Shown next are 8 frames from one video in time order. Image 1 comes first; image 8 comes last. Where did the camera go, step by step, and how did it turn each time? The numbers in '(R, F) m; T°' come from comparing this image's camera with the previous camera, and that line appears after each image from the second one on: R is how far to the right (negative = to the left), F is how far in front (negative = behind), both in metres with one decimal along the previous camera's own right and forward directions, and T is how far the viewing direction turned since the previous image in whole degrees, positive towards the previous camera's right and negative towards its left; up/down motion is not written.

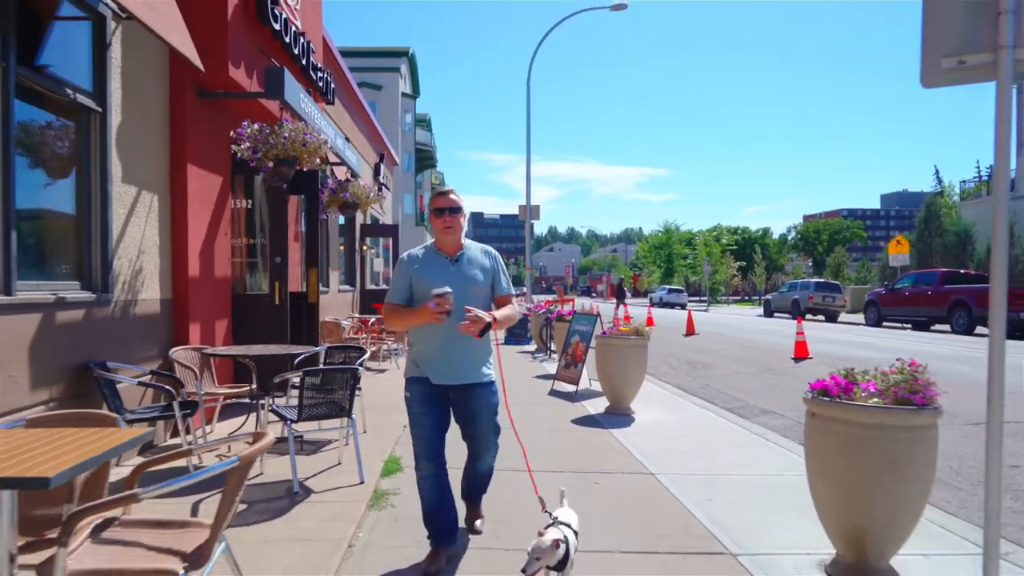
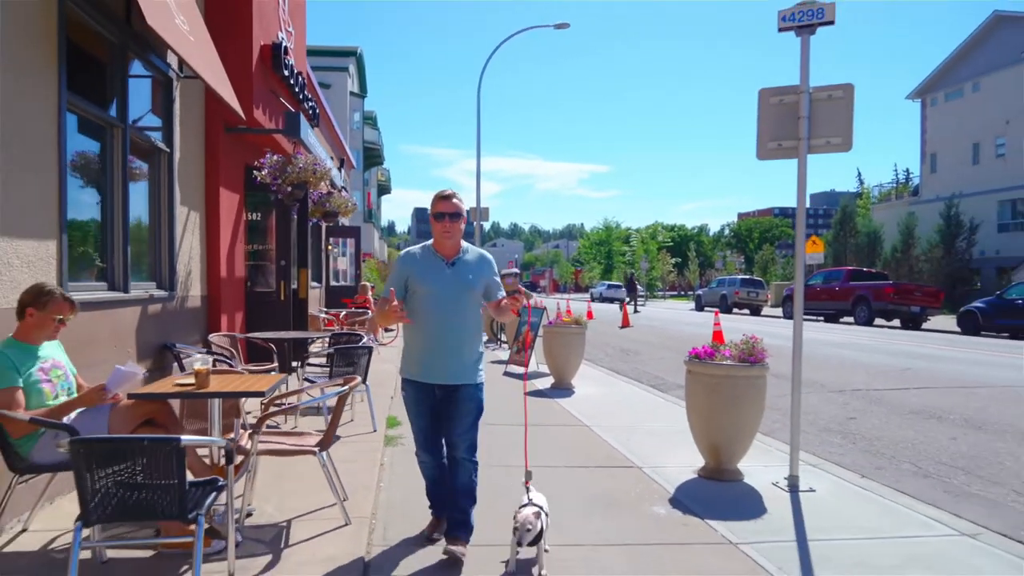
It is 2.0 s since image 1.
(-0.3, -2.1) m; +4°
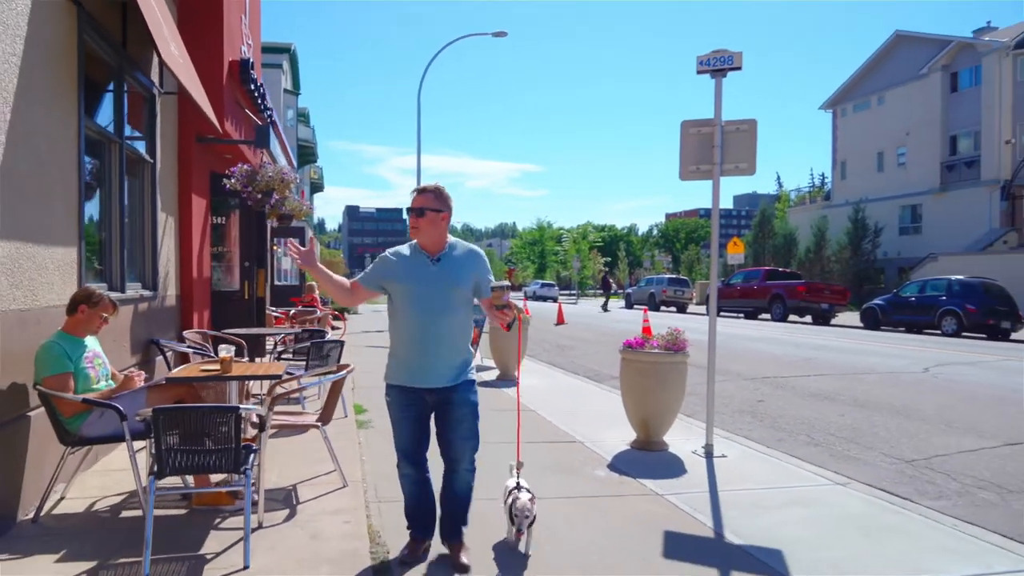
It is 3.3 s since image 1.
(-0.3, -1.0) m; +5°
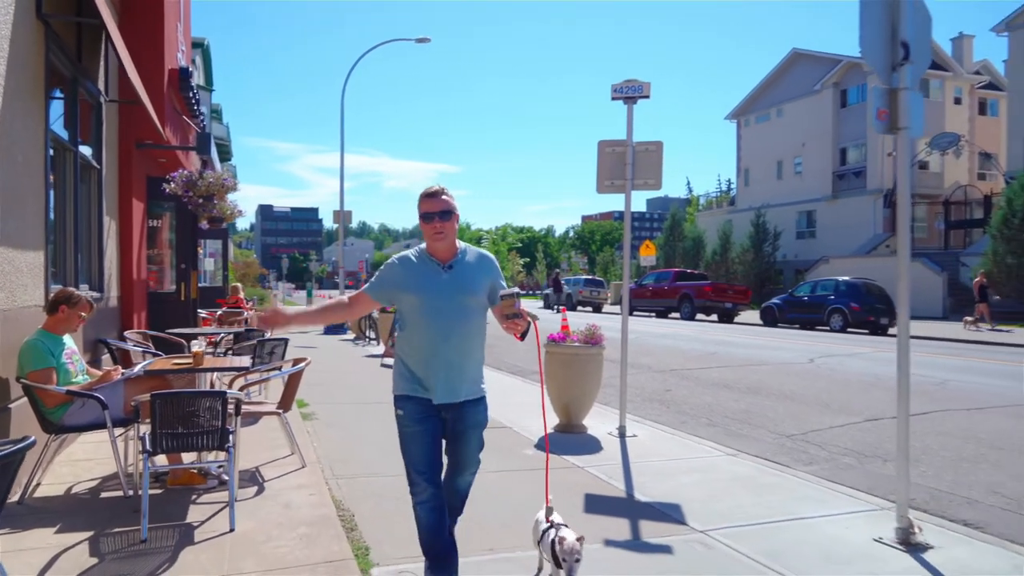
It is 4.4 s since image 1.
(-0.2, -0.8) m; +6°
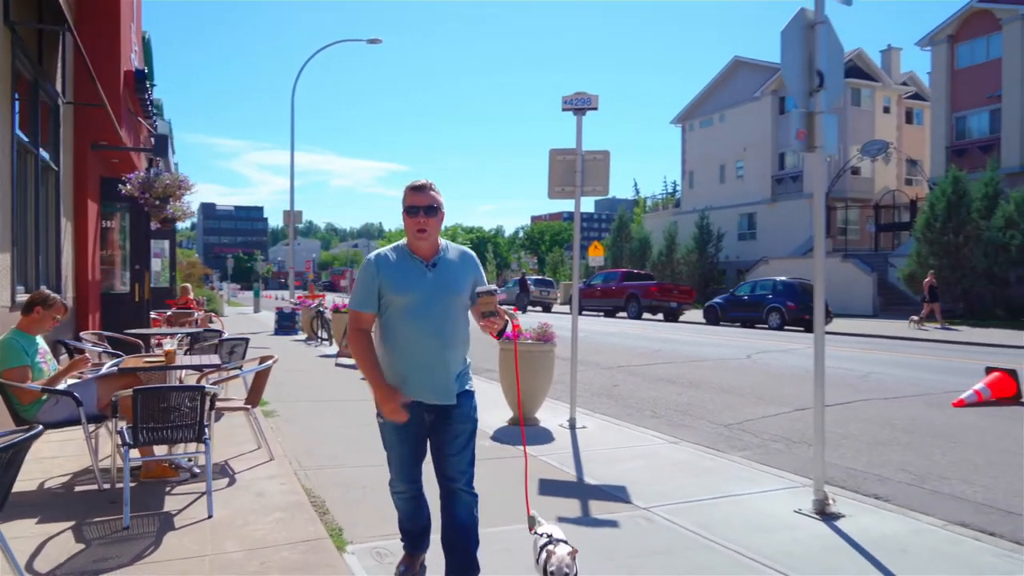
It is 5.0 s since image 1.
(-0.1, -0.4) m; +4°
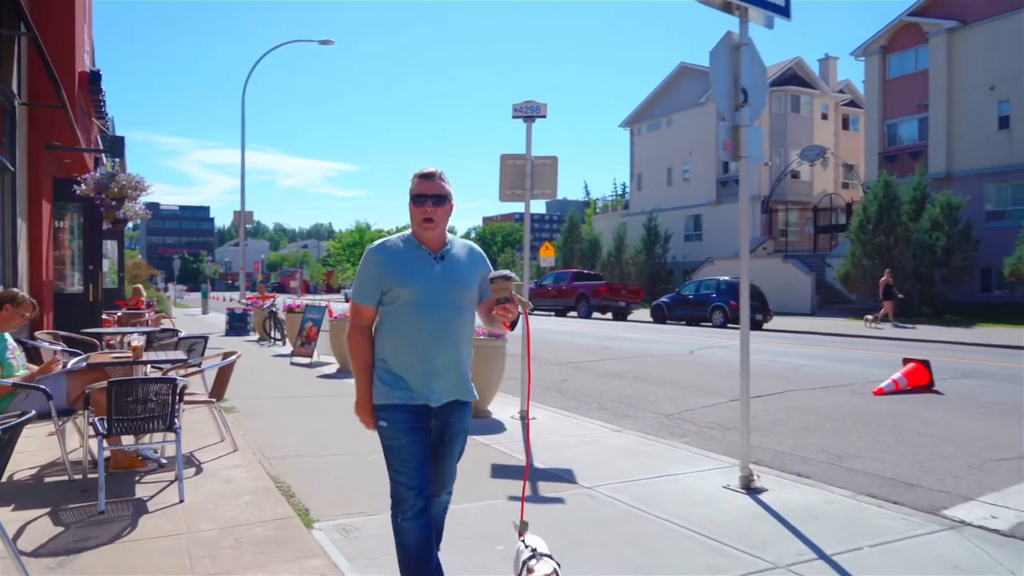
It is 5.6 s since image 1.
(0.0, -0.4) m; +4°
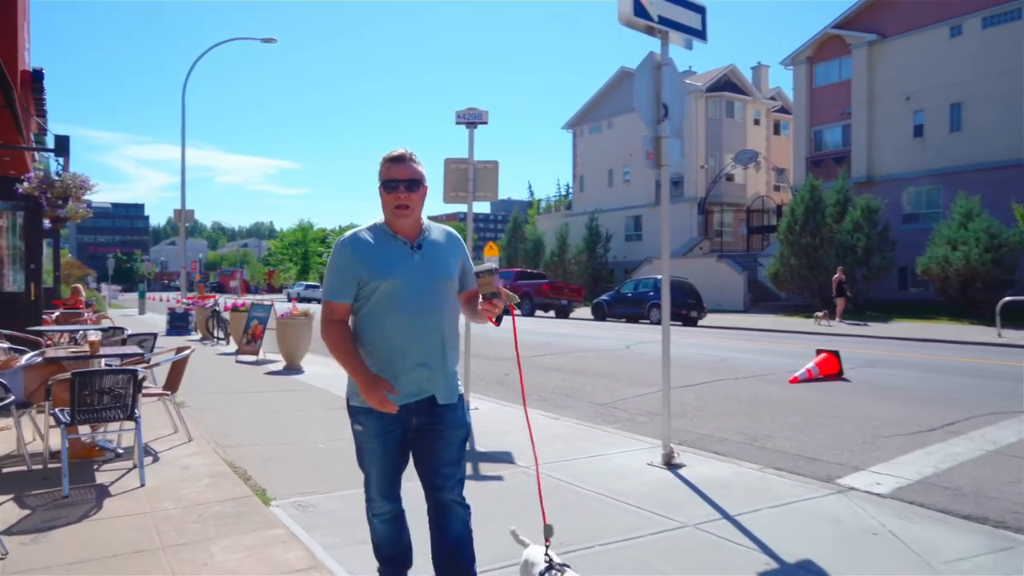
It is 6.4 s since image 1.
(0.0, -0.5) m; +4°
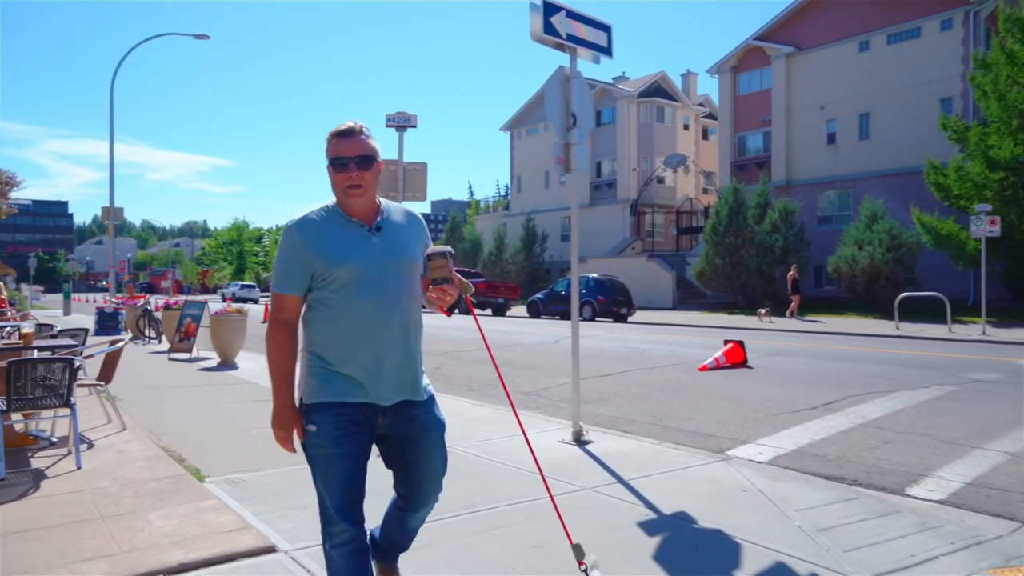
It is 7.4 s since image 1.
(+0.2, -0.5) m; +5°
